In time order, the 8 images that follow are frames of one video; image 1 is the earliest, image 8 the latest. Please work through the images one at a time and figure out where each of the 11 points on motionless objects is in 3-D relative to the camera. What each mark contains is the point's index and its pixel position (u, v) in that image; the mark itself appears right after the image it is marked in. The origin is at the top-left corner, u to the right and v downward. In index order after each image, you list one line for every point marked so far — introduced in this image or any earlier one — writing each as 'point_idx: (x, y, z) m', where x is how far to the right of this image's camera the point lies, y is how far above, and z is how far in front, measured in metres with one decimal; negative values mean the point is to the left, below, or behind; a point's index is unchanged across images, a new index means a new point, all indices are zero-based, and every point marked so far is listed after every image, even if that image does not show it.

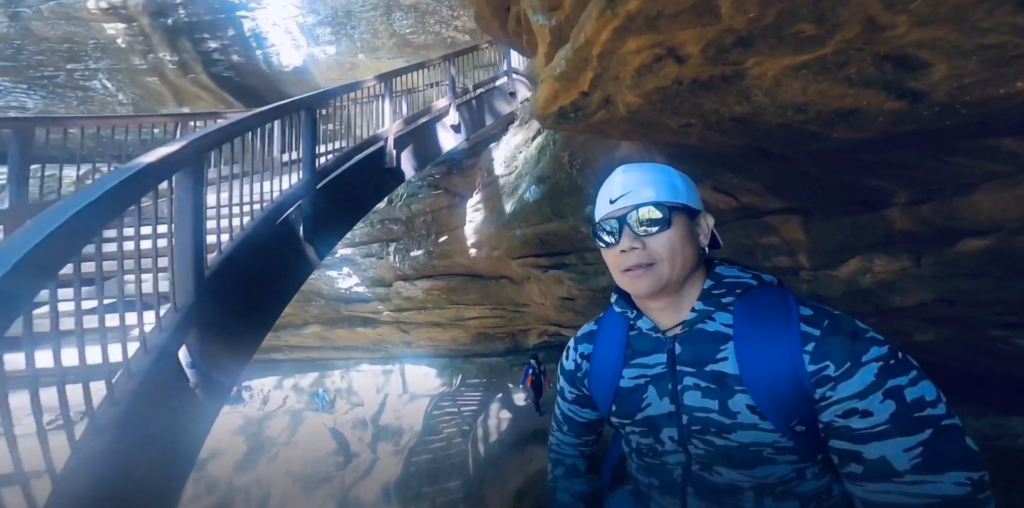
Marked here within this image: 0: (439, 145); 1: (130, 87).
0: (-0.7, +1.6, +7.6) m
1: (-8.6, +4.0, +10.4) m
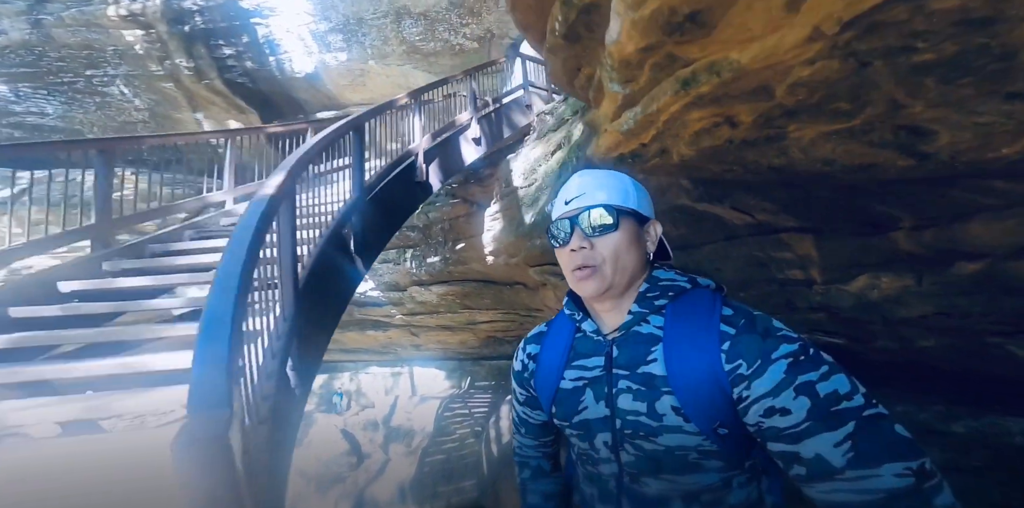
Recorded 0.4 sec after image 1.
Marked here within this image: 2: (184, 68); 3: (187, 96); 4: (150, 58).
0: (-0.5, +1.5, +7.9) m
1: (-8.3, +3.9, +10.7) m
2: (-7.6, +4.5, +10.4) m
3: (-7.7, +3.9, +10.9) m
4: (-8.0, +4.6, +10.1) m
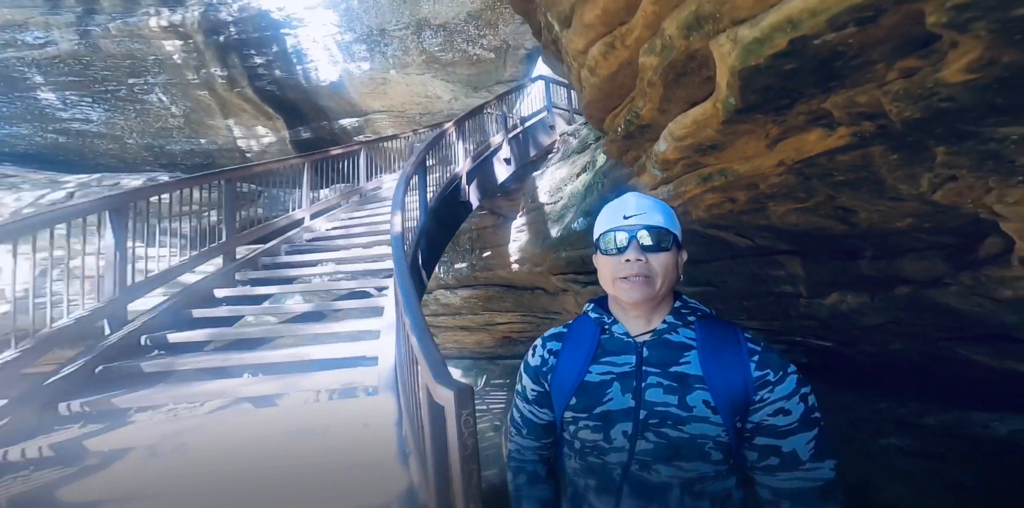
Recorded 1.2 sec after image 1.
0: (-0.1, +1.4, +8.6) m
1: (-7.8, +3.9, +11.5) m
2: (-7.1, +4.5, +11.2) m
3: (-7.2, +3.9, +11.7) m
4: (-7.5, +4.6, +10.9) m
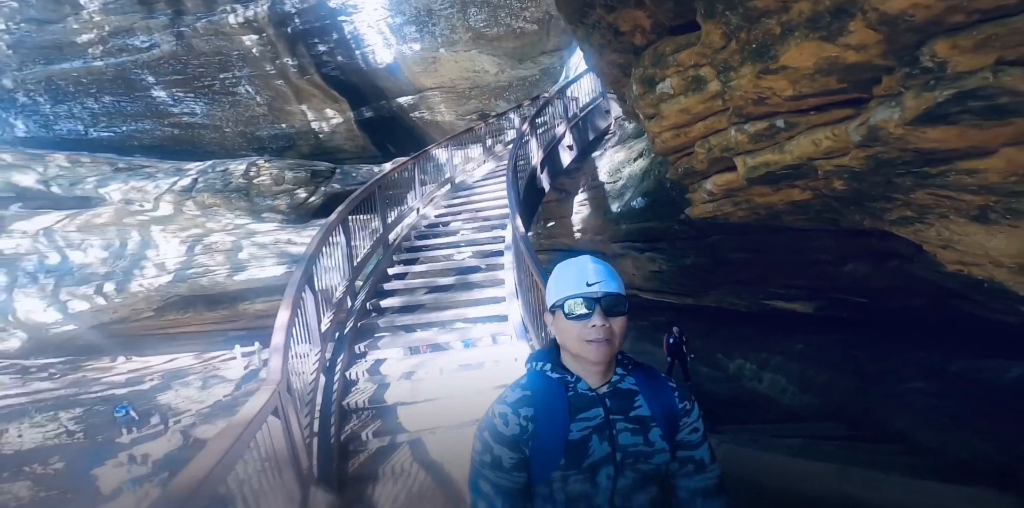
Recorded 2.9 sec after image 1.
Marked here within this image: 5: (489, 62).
0: (+1.2, +2.0, +9.7) m
1: (-6.4, +4.6, +13.0) m
2: (-5.7, +5.1, +12.7) m
3: (-5.8, +4.6, +13.2) m
4: (-6.2, +5.2, +12.4) m
5: (-0.6, +5.7, +13.9) m
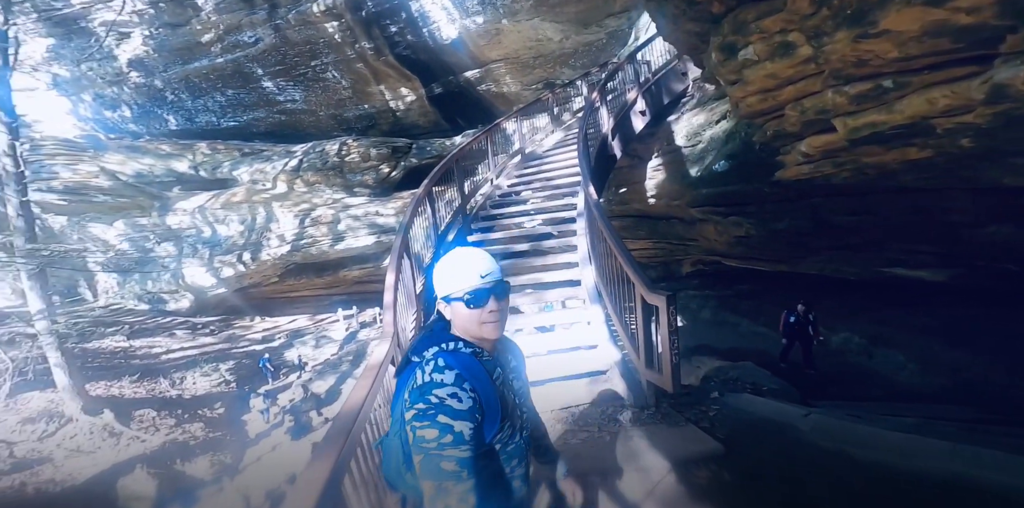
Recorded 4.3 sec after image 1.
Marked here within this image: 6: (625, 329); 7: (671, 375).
0: (+2.5, +2.6, +9.5) m
1: (-4.6, +5.2, +13.7) m
2: (-4.0, +5.7, +13.2) m
3: (-4.0, +5.2, +13.8) m
4: (-4.5, +5.8, +12.9) m
5: (+1.2, +6.5, +13.7) m
6: (+1.2, -0.8, +5.0) m
7: (+1.4, -1.0, +4.0) m
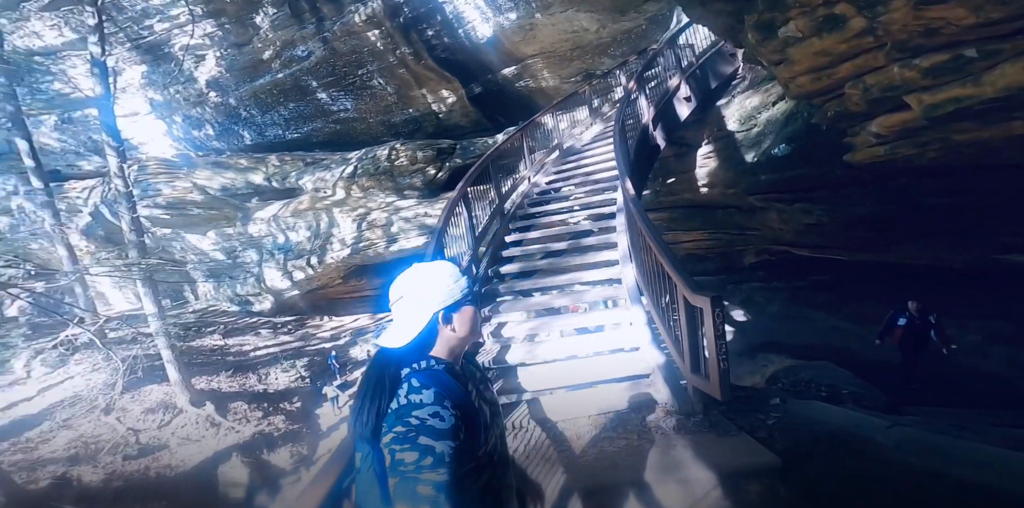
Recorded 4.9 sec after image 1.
0: (+3.2, +2.7, +9.1) m
1: (-3.5, +5.1, +13.9) m
2: (-3.0, +5.6, +13.3) m
3: (-2.9, +5.1, +13.9) m
4: (-3.5, +5.7, +13.1) m
5: (+2.2, +6.6, +13.3) m
6: (+1.6, -0.8, +4.7) m
7: (+1.6, -1.0, +3.8) m
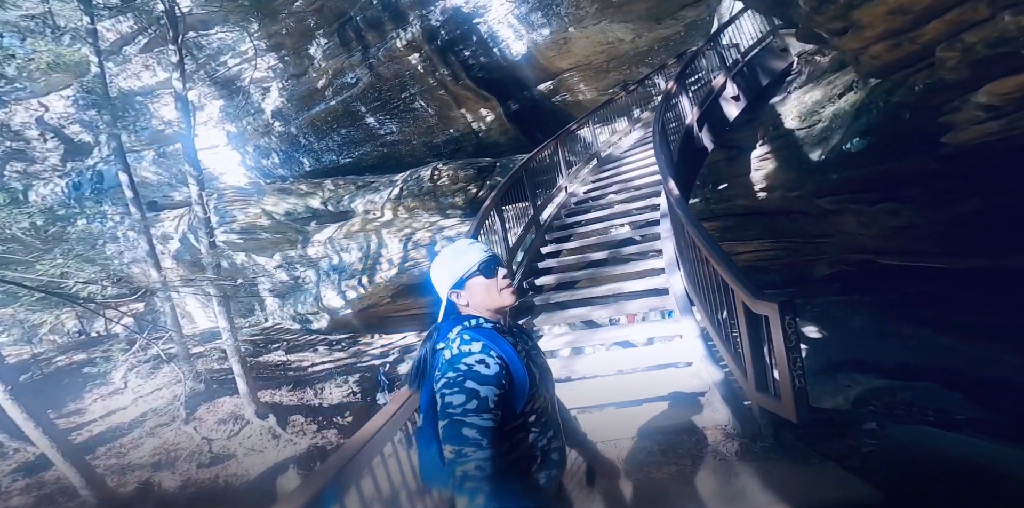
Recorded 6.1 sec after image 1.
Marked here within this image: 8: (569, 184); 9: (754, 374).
0: (+4.0, +2.6, +8.7) m
1: (-2.5, +4.6, +14.1) m
2: (-2.0, +5.2, +13.5) m
3: (-1.8, +4.7, +14.1) m
4: (-2.5, +5.2, +13.4) m
5: (+3.2, +6.3, +13.1) m
6: (+2.0, -0.8, +4.4) m
7: (+2.0, -1.0, +3.4) m
8: (+1.1, +1.4, +9.4) m
9: (+2.0, -1.0, +3.8) m
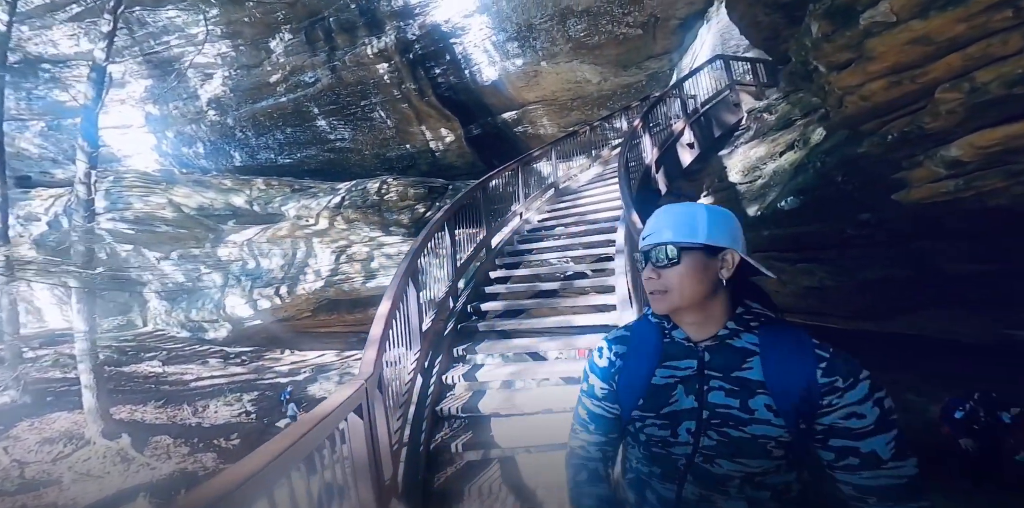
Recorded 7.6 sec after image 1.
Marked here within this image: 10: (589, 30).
0: (+3.1, +1.7, +8.7) m
1: (-3.6, +4.1, +13.5) m
2: (-3.0, +4.6, +13.1) m
3: (-3.0, +4.1, +13.6) m
4: (-3.5, +4.7, +12.9) m
5: (+2.2, +5.2, +13.3) m
6: (+1.4, -1.2, +4.0) m
7: (+1.5, -1.3, +3.0) m
8: (+0.2, +0.8, +9.0) m
9: (+1.4, -1.3, +3.4) m
10: (+2.1, +6.0, +12.5) m
